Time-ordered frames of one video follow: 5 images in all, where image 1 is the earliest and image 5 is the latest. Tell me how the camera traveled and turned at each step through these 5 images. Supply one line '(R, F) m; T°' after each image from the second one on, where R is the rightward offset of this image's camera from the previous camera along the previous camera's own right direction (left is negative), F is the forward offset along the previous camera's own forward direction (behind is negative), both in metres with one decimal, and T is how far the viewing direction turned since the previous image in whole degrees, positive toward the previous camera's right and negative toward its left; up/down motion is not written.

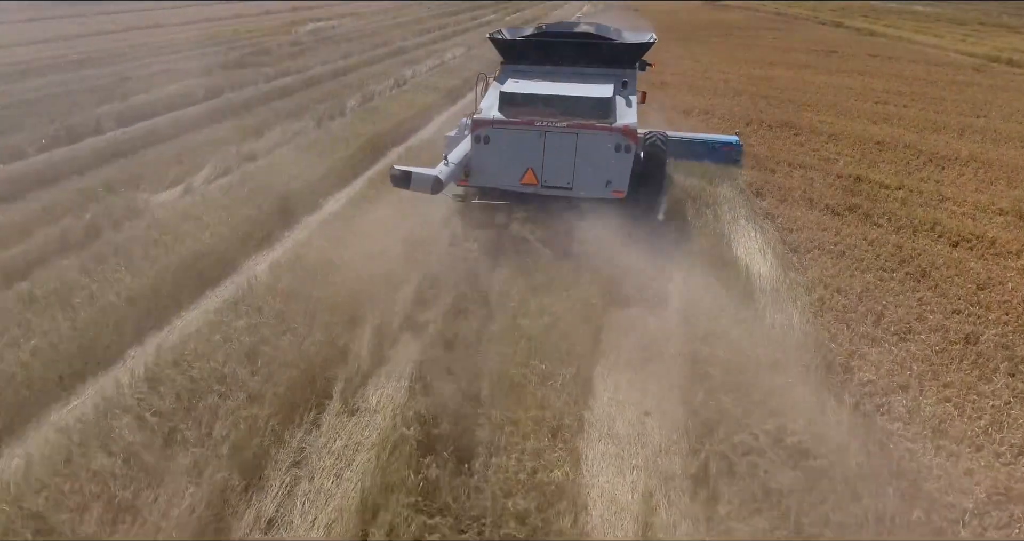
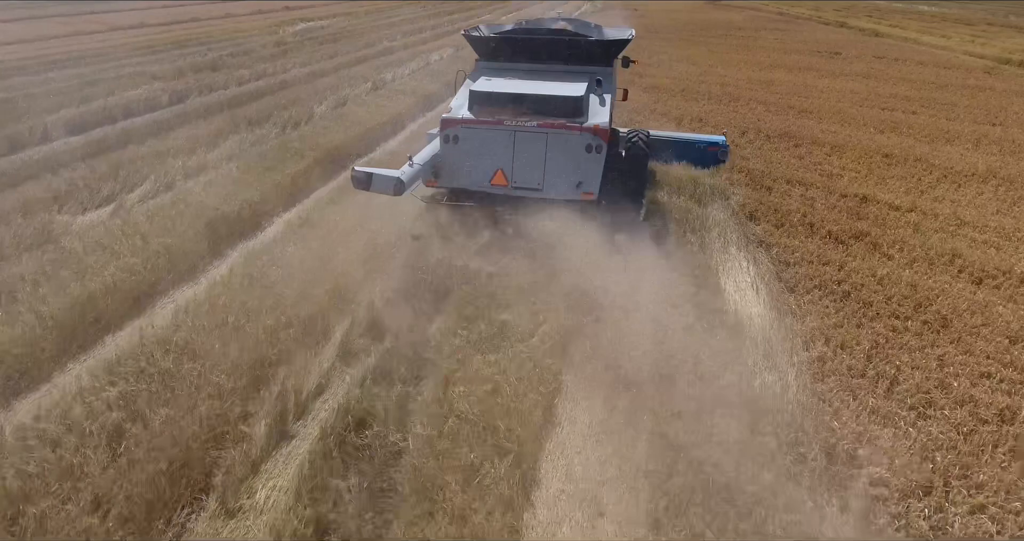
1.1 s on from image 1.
(+0.6, +1.0) m; 0°
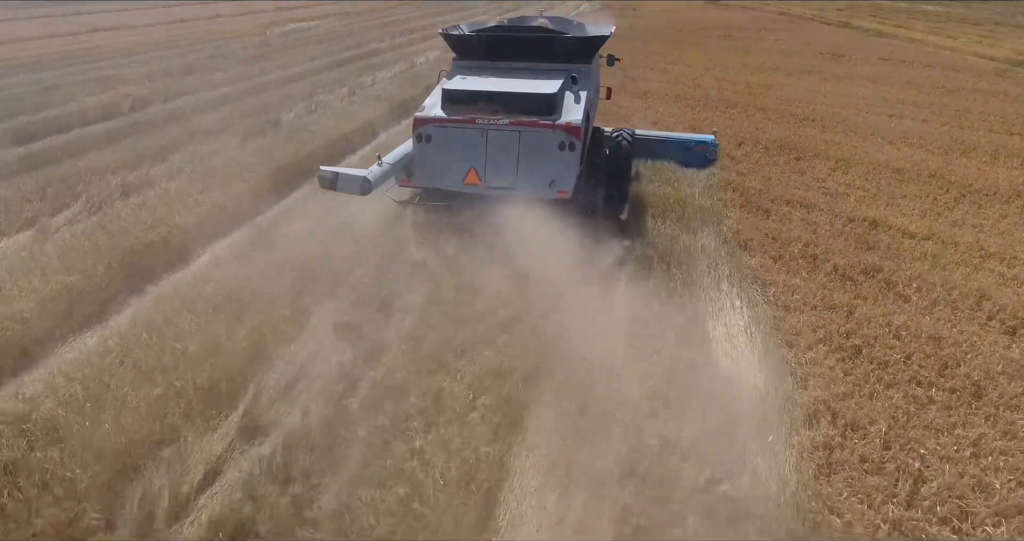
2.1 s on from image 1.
(+0.5, +1.0) m; 0°
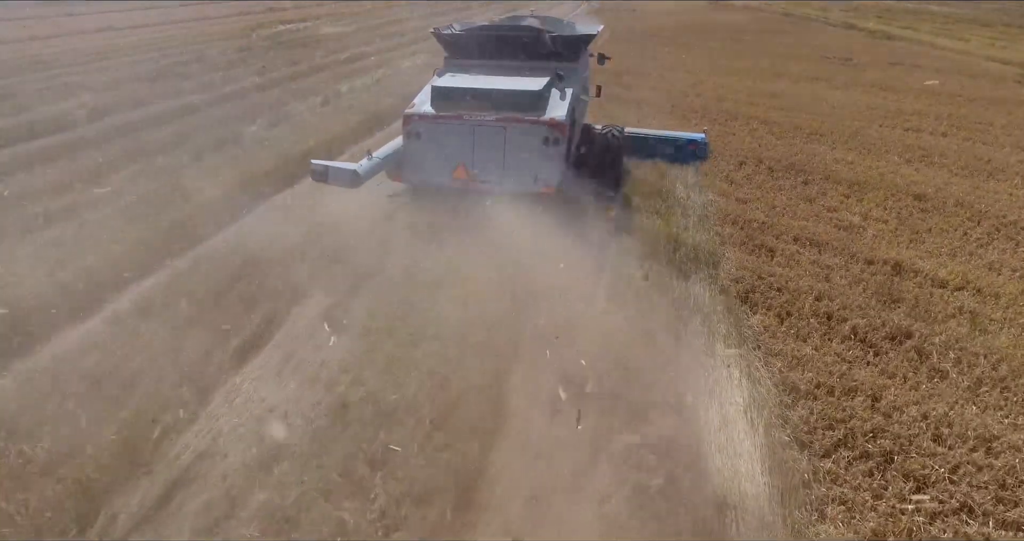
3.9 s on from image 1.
(+0.5, +1.1) m; 0°
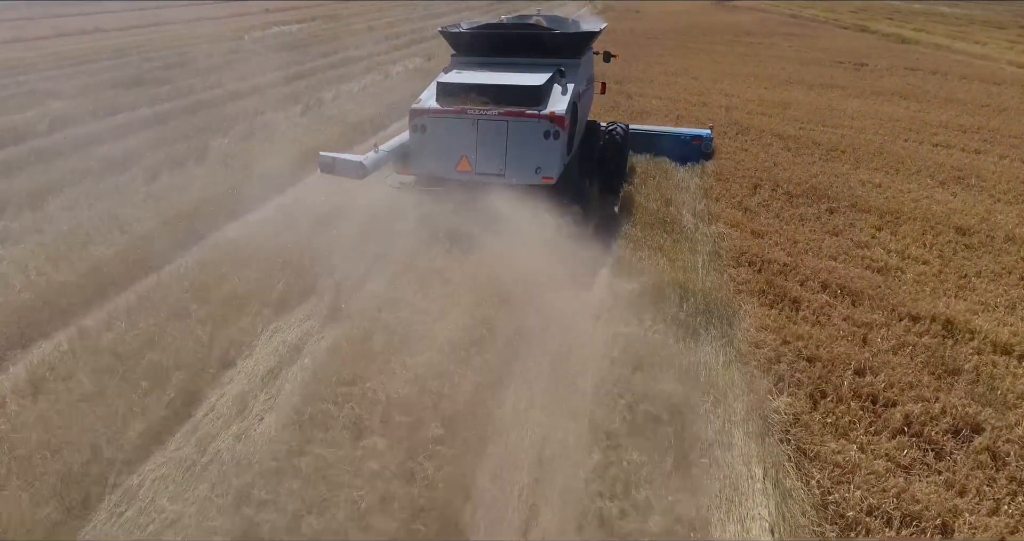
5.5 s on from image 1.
(+0.3, +1.1) m; 0°
